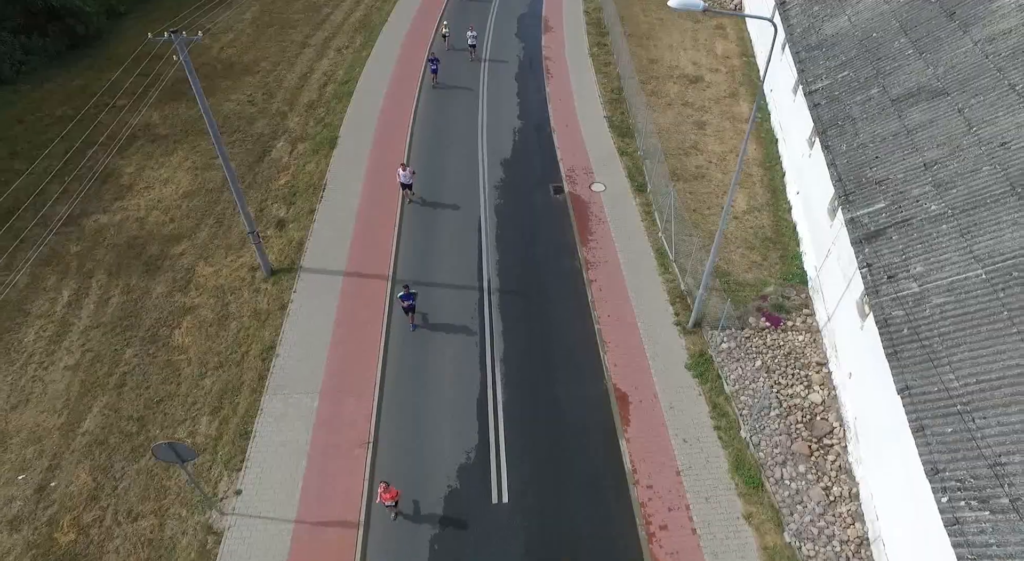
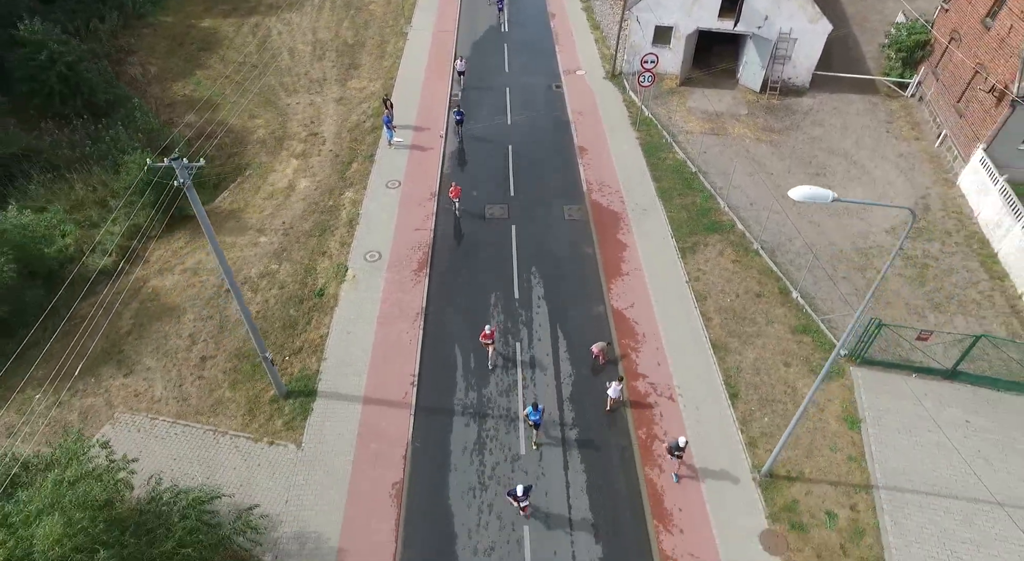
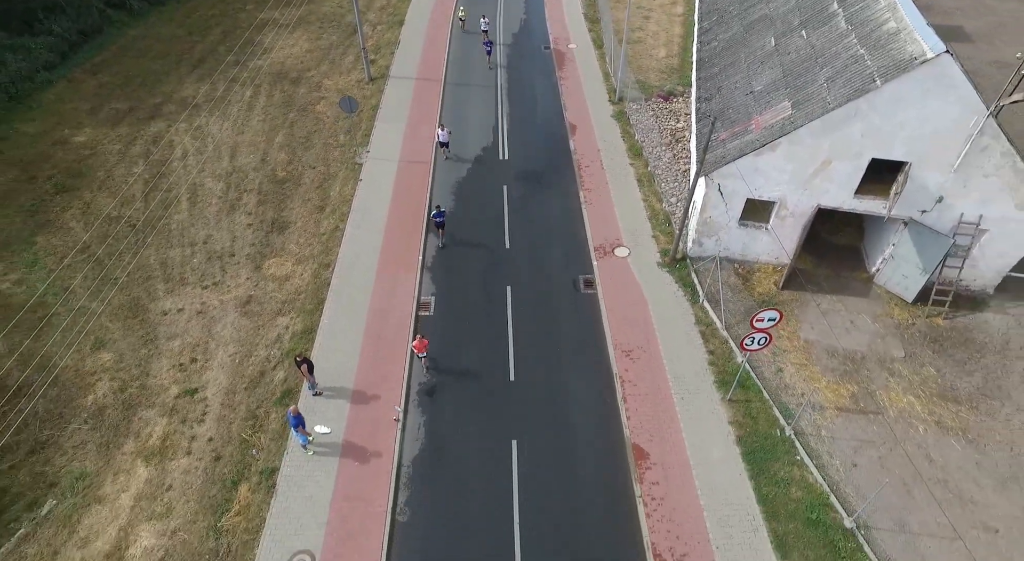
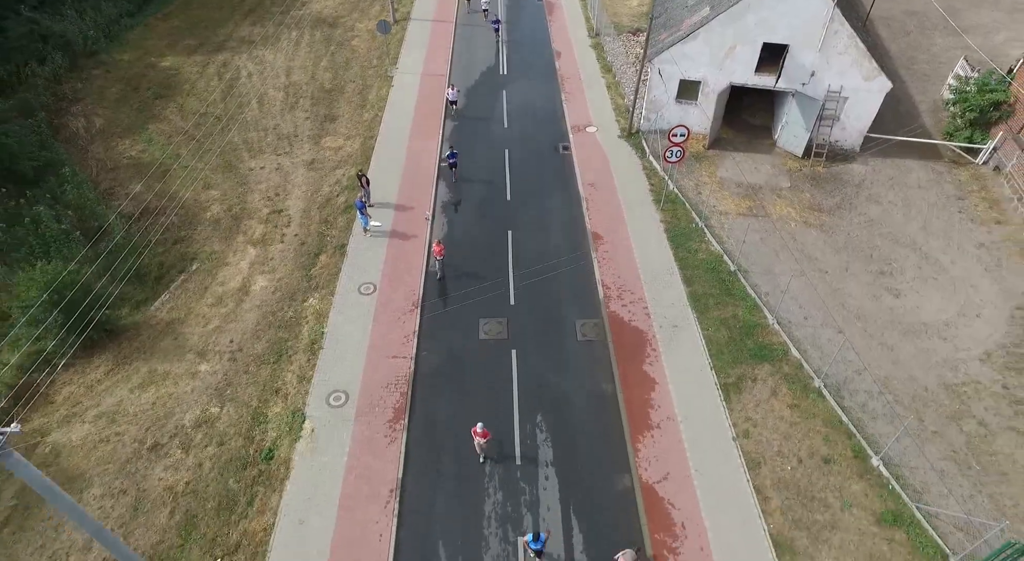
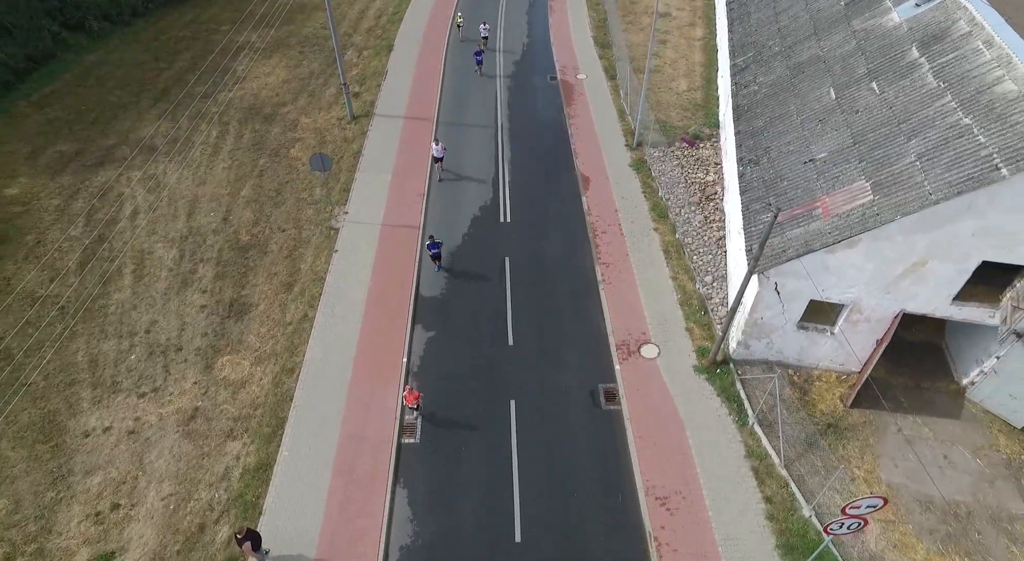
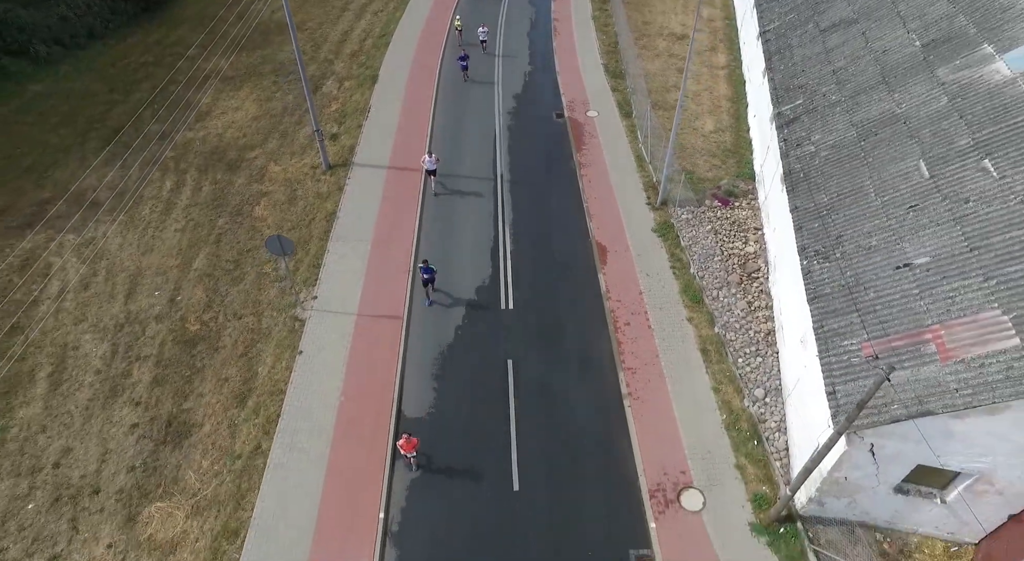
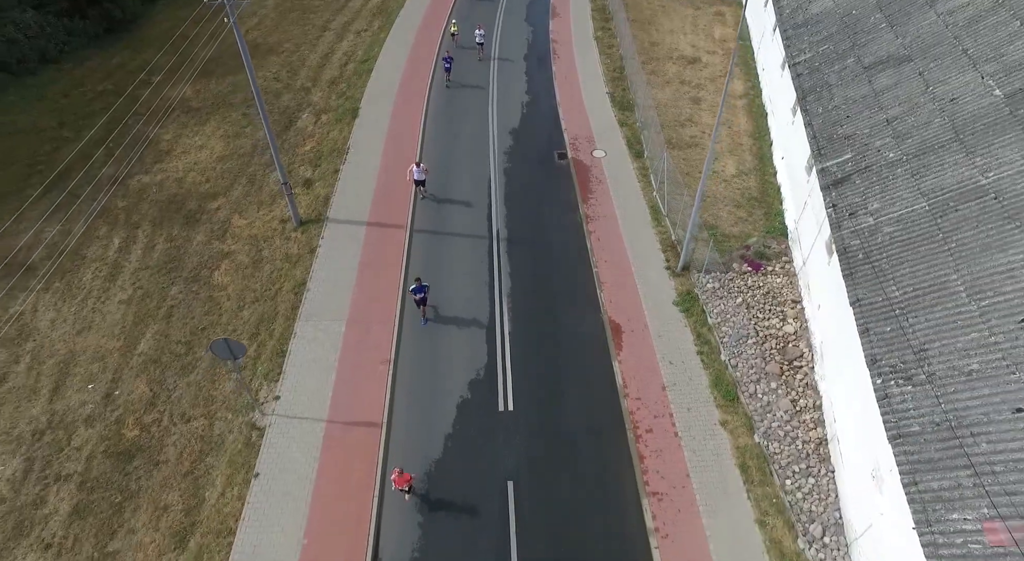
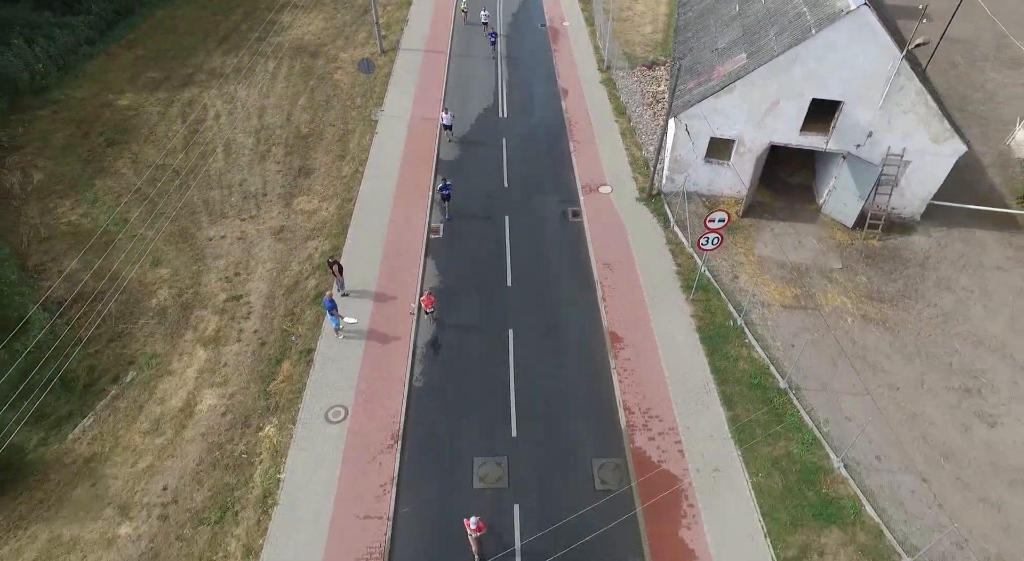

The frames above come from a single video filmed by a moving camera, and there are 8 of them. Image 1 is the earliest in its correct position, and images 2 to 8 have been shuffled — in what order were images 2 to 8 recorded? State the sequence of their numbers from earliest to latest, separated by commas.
7, 6, 5, 3, 8, 4, 2
